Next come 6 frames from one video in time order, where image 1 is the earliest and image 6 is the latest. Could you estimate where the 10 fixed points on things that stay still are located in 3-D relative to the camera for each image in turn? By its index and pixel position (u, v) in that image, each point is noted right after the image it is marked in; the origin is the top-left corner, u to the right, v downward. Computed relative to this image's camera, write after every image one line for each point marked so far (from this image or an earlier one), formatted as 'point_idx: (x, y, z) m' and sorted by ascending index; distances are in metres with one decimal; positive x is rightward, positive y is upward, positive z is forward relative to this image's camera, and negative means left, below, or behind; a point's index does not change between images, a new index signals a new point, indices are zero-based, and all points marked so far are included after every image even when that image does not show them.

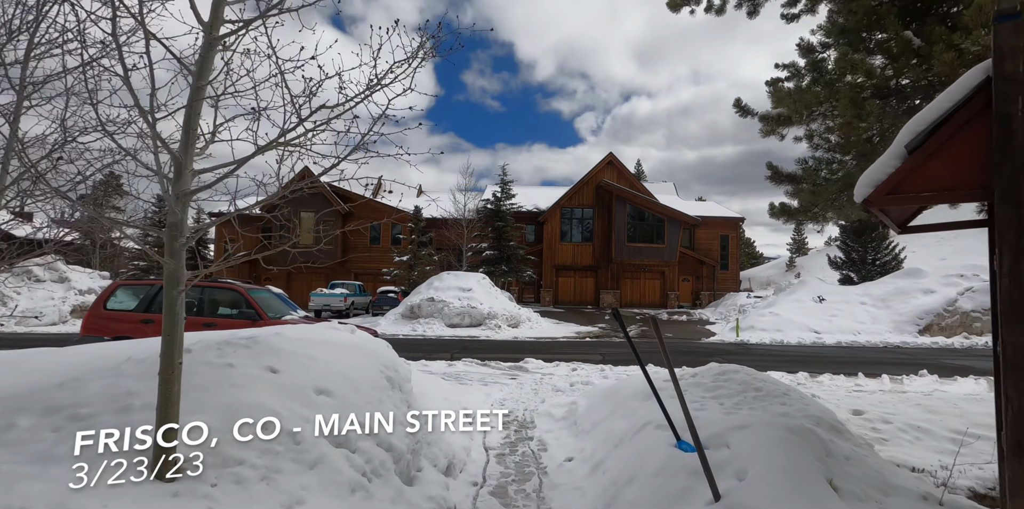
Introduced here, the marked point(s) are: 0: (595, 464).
0: (+0.6, -1.6, +3.9) m
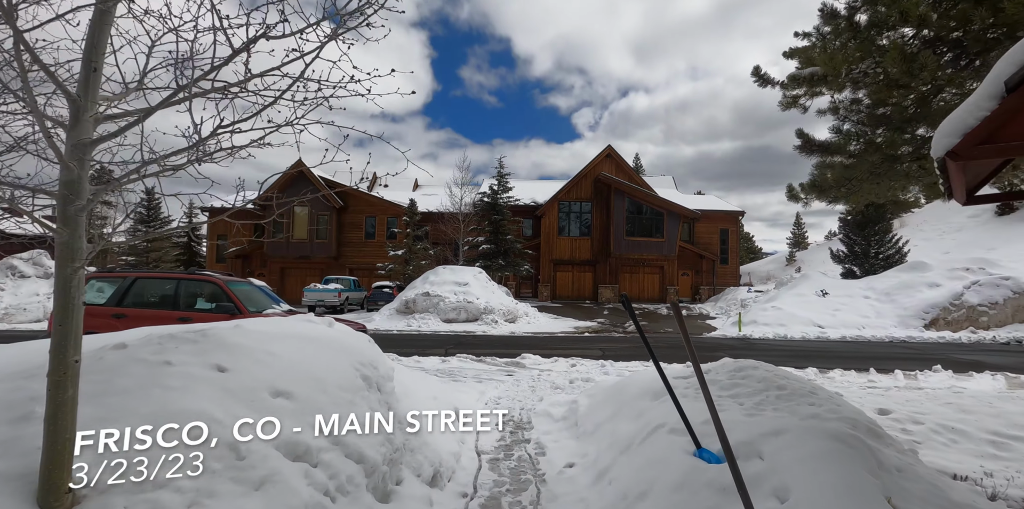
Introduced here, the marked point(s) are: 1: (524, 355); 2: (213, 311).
0: (+0.6, -1.5, +3.4) m
1: (+0.3, -2.1, +10.8) m
2: (-4.2, -0.8, +7.1) m
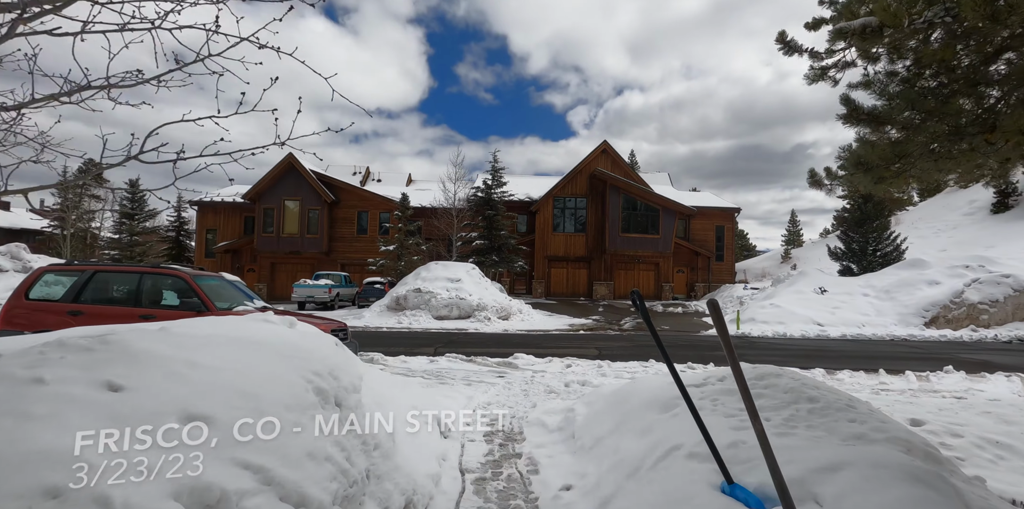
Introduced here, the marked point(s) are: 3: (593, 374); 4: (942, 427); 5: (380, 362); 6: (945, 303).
0: (+0.5, -1.4, +2.9) m
1: (+0.1, -2.0, +10.3) m
2: (-4.3, -0.7, +6.5) m
3: (+1.3, -1.9, +8.0) m
4: (+3.4, -1.4, +4.0) m
5: (-2.3, -1.9, +8.8) m
6: (+14.6, -1.6, +17.0) m
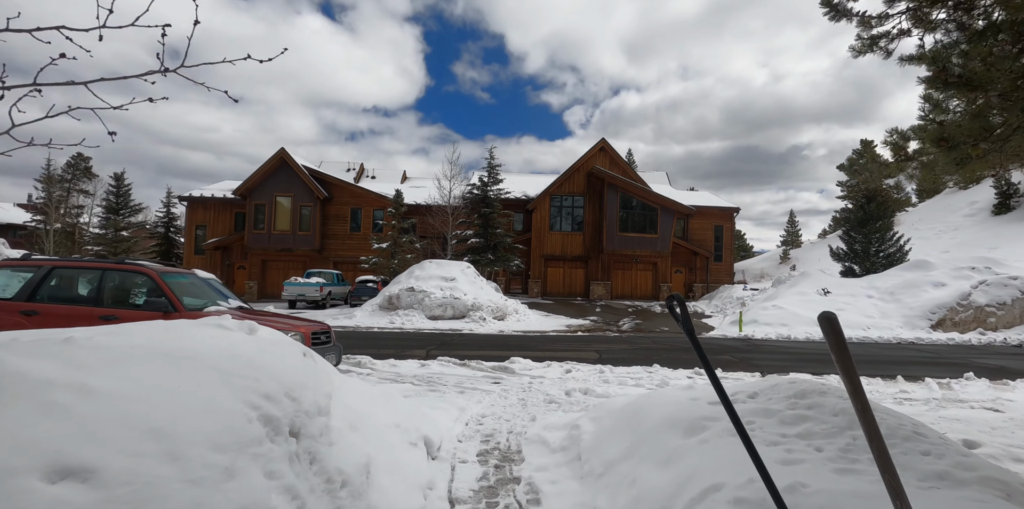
0: (+0.5, -1.4, +2.4) m
1: (0.0, -2.0, +9.8) m
2: (-4.3, -0.6, +5.9) m
3: (+1.2, -1.8, +7.5) m
4: (+3.4, -1.4, +3.5) m
5: (-2.4, -1.8, +8.2) m
6: (+14.4, -1.7, +16.6) m
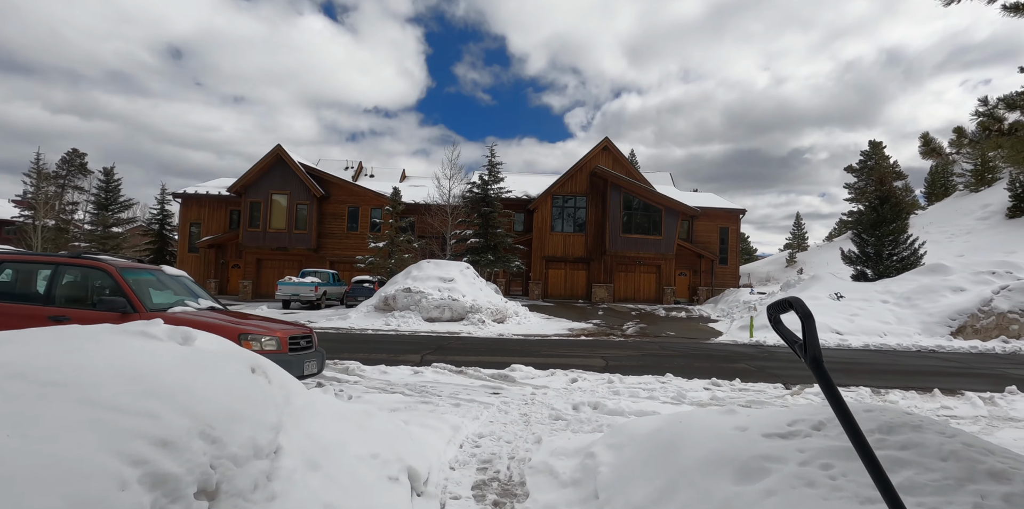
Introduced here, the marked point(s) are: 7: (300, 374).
0: (+0.5, -1.3, +1.7) m
1: (0.0, -2.0, +9.1) m
2: (-4.3, -0.6, +5.3) m
3: (+1.2, -1.8, +6.8) m
4: (+3.4, -1.3, +2.9) m
5: (-2.4, -1.8, +7.6) m
6: (+14.4, -1.8, +15.9) m
7: (-2.3, -1.3, +5.5) m
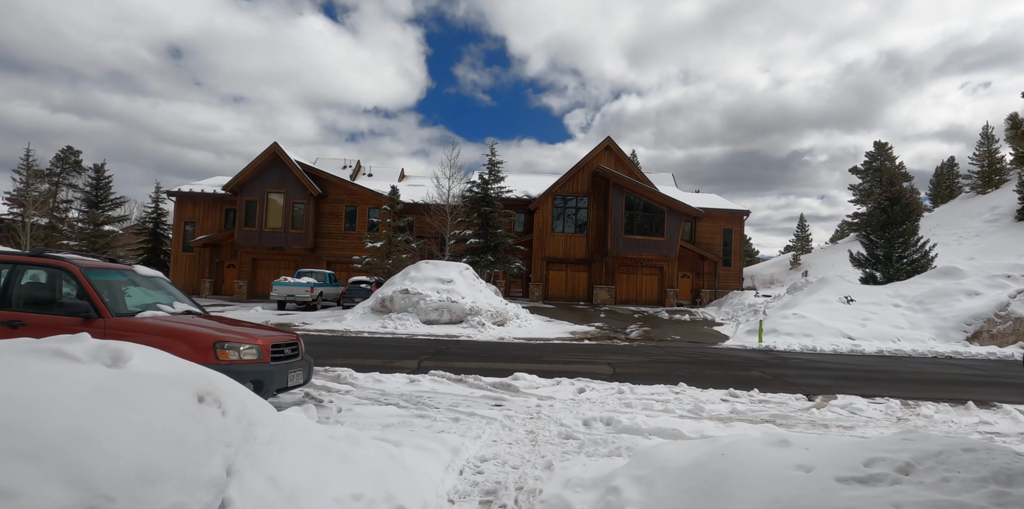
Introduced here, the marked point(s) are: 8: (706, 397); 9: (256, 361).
0: (+0.6, -1.3, +1.2) m
1: (+0.1, -2.0, +8.6) m
2: (-4.2, -0.5, +4.7) m
3: (+1.3, -1.8, +6.3) m
4: (+3.5, -1.4, +2.3) m
5: (-2.3, -1.8, +7.0) m
6: (+14.5, -1.9, +15.4) m
7: (-2.2, -1.3, +5.0) m
8: (+2.7, -1.9, +6.9) m
9: (-2.4, -1.0, +4.7) m
